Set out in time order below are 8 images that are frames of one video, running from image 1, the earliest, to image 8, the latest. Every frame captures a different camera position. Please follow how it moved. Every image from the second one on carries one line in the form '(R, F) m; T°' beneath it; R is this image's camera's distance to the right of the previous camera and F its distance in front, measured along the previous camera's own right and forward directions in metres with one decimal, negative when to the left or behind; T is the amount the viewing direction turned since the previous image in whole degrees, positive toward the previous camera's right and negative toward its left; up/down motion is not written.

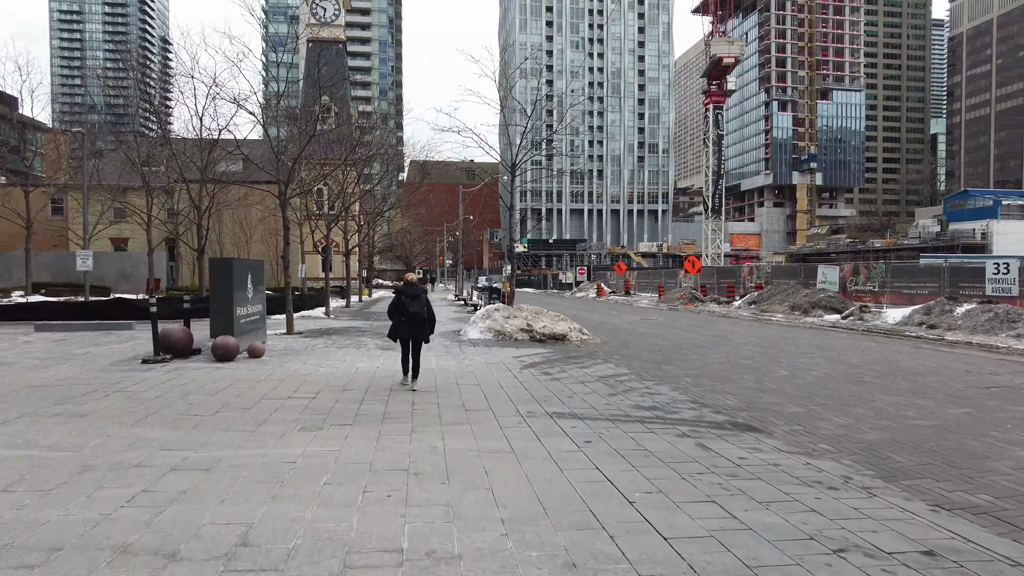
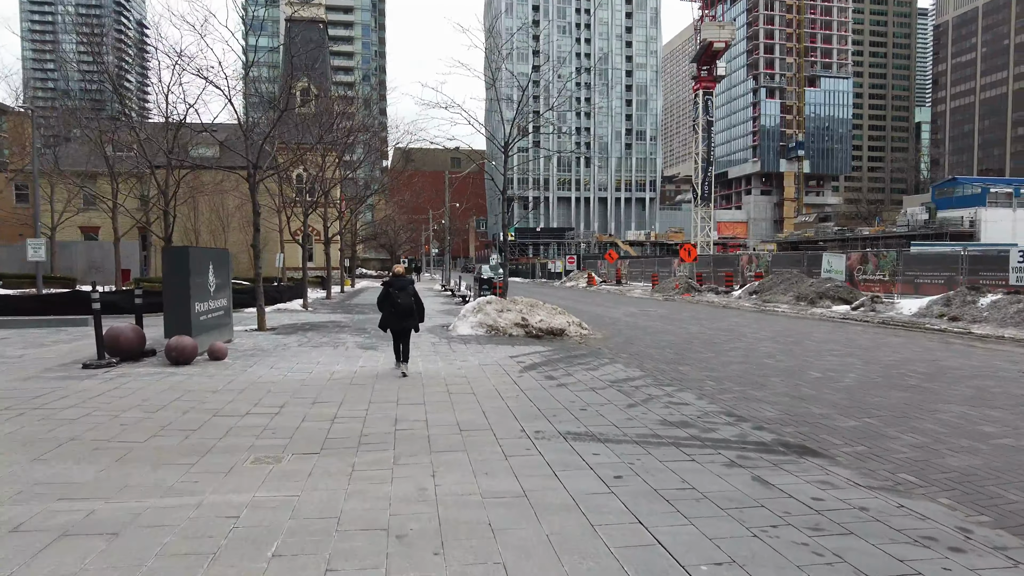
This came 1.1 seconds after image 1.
(-0.2, +1.2) m; +1°
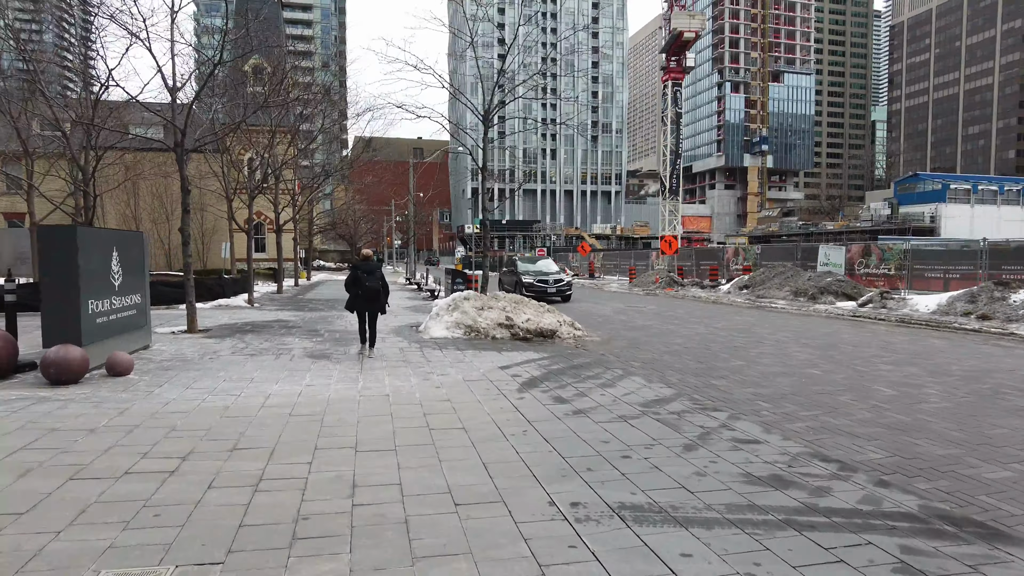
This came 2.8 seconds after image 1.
(-0.4, +2.1) m; +3°
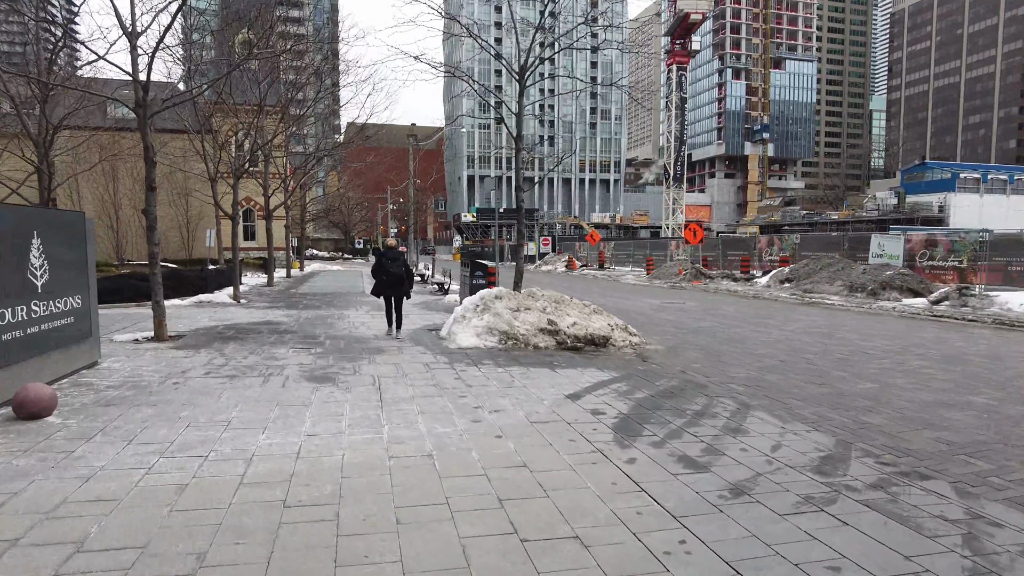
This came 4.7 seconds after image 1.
(-0.8, +2.2) m; +1°
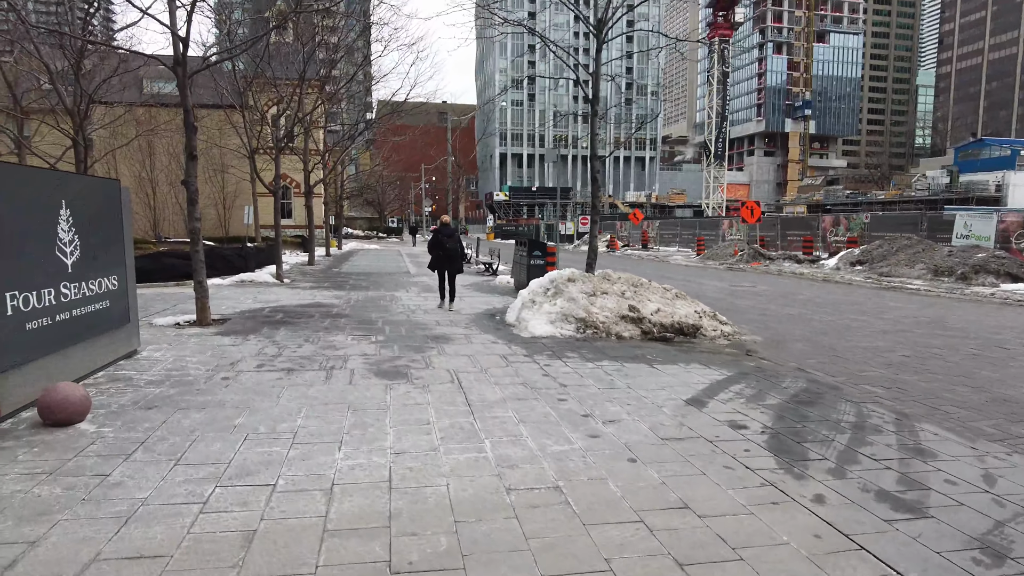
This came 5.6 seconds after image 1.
(-0.6, +1.0) m; -2°
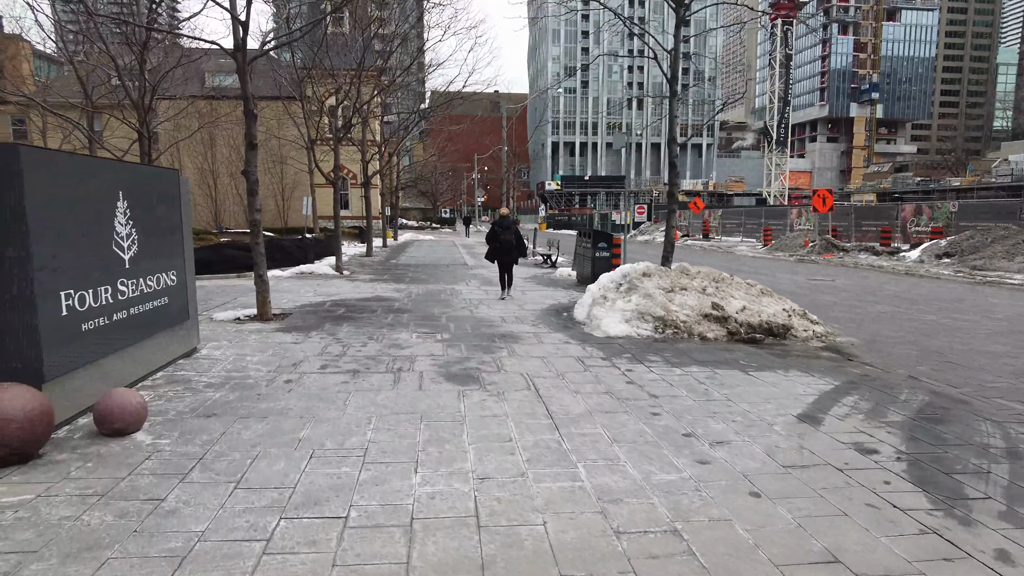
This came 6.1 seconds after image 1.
(-0.3, +0.5) m; -4°
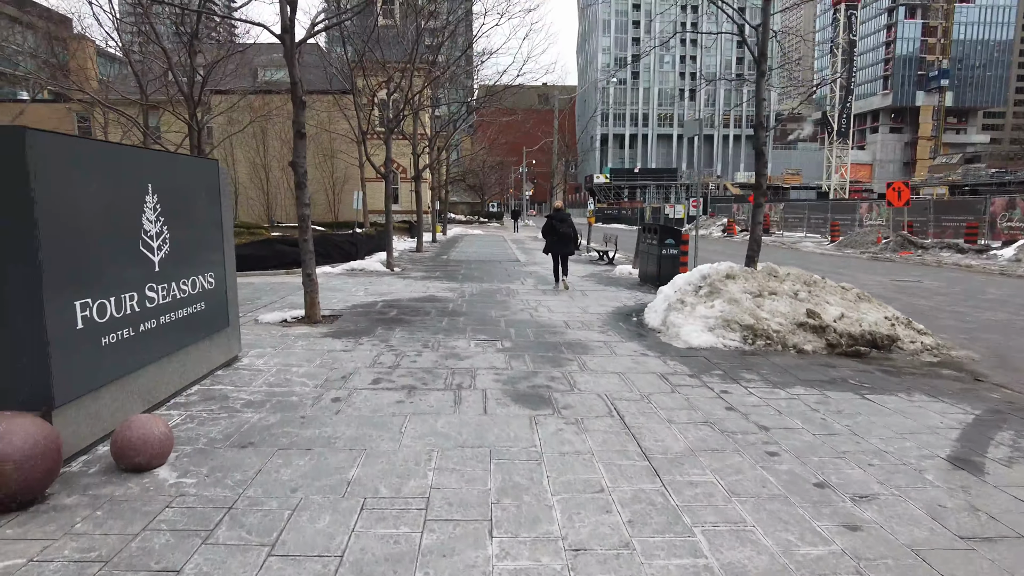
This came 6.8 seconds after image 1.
(-0.2, +0.7) m; -4°
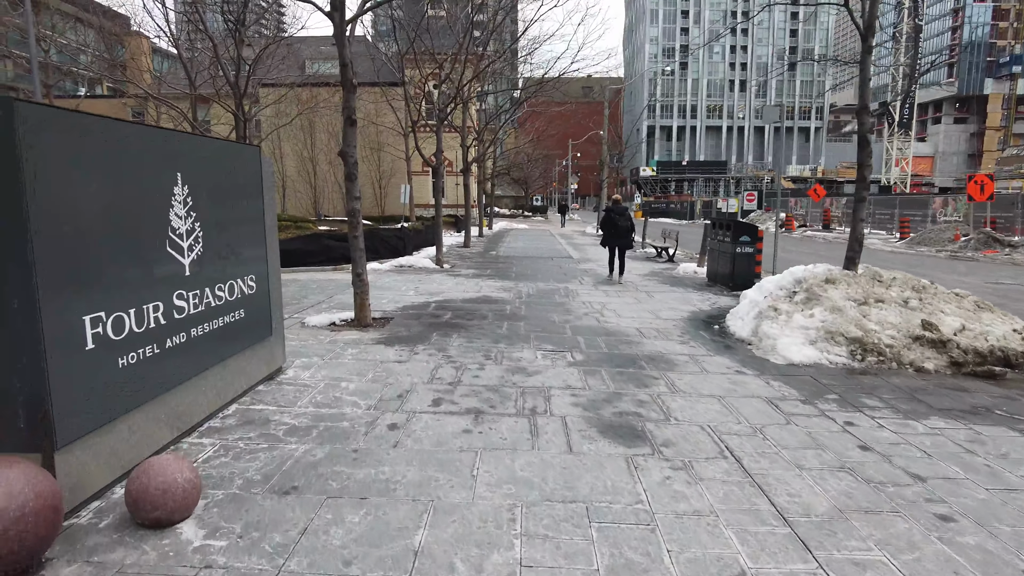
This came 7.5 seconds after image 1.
(-0.3, +0.7) m; -4°
